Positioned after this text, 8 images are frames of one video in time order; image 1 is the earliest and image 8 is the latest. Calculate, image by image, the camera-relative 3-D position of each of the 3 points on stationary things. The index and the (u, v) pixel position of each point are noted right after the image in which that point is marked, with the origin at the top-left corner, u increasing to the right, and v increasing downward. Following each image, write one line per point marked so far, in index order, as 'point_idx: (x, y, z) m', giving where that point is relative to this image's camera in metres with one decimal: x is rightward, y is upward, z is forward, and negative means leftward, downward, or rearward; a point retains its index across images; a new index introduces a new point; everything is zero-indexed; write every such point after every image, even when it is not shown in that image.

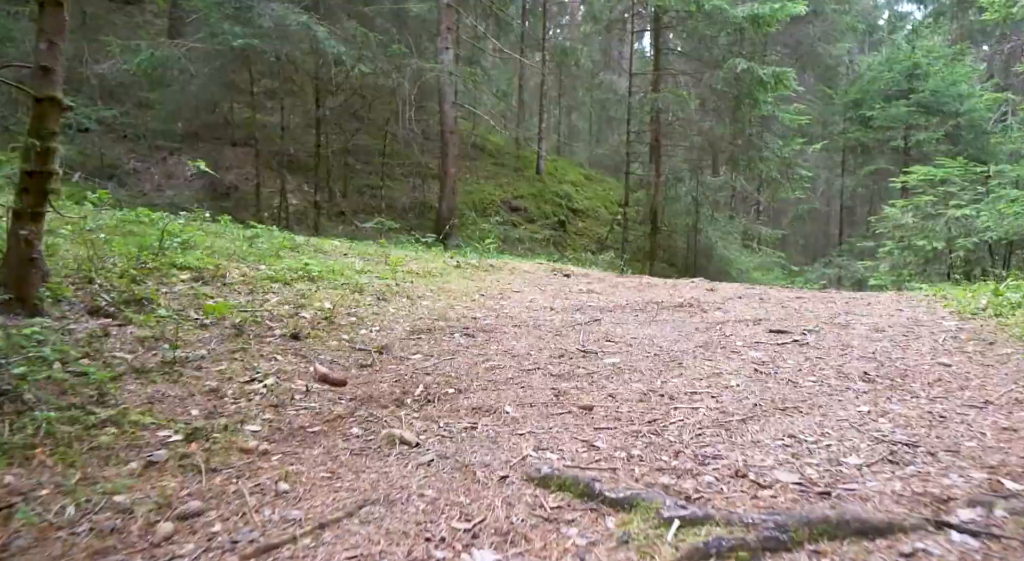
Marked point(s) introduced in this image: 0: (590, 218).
0: (+1.5, +1.2, +14.2) m
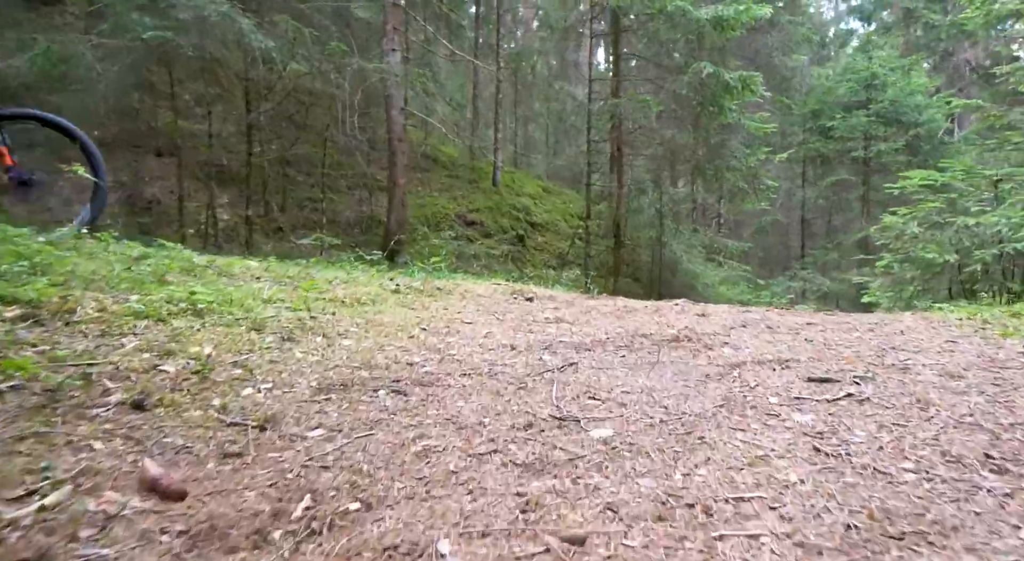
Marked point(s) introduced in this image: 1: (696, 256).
0: (+0.7, +0.9, +13.5) m
1: (+3.2, +0.4, +12.8) m
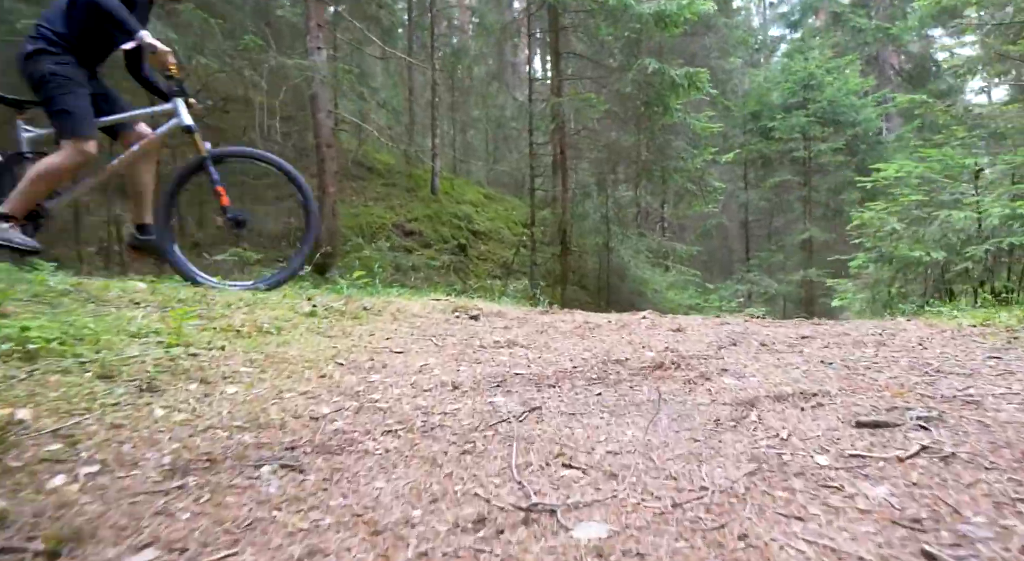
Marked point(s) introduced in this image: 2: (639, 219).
0: (-0.3, +0.7, +12.9) m
1: (+2.2, +0.3, +12.4) m
2: (+2.3, +1.1, +13.5) m
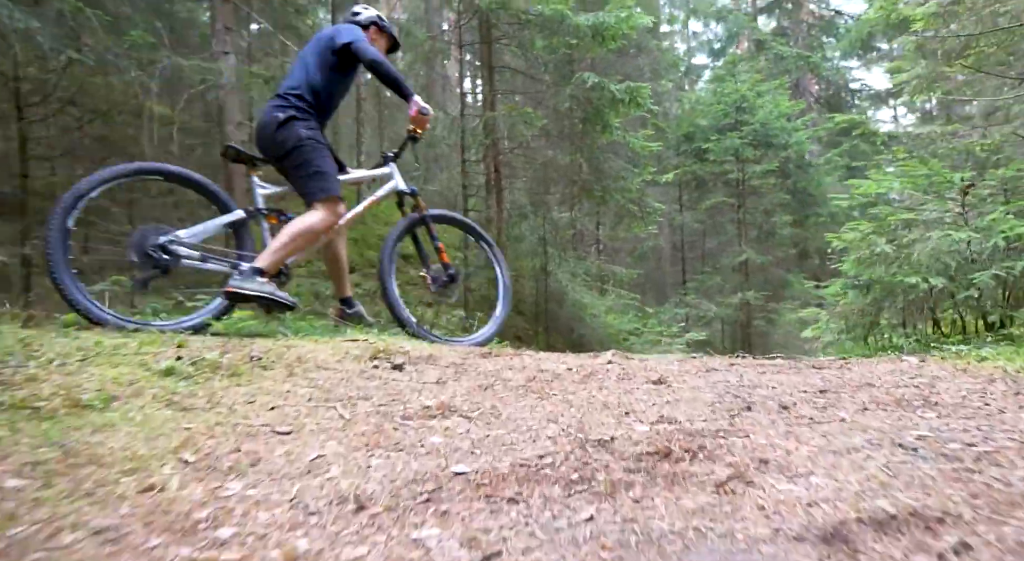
0: (-1.5, +0.3, +12.1) m
1: (+1.1, -0.1, +11.8) m
2: (+1.1, +0.7, +13.0) m
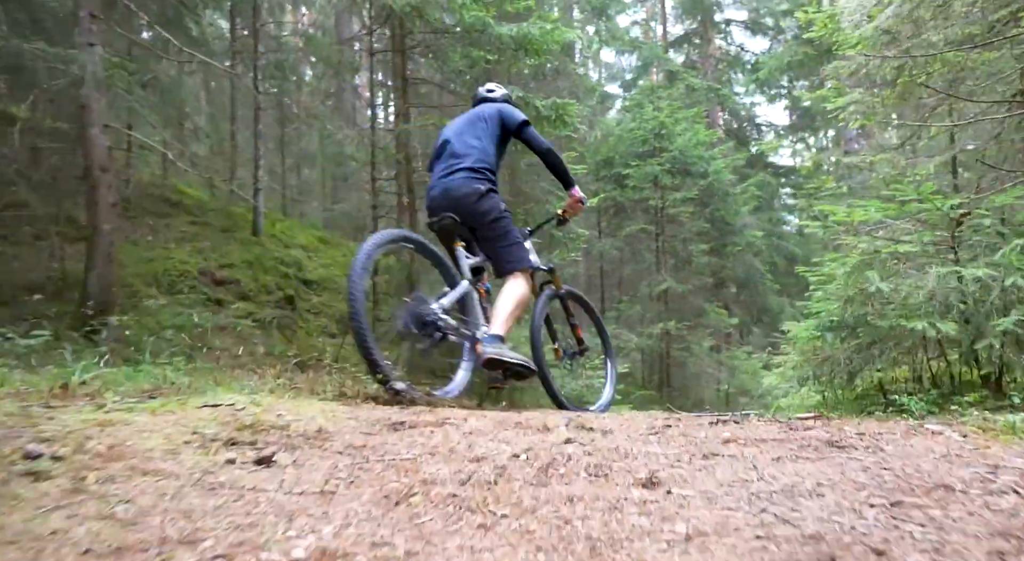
0: (-2.8, -0.1, +11.1) m
1: (-0.1, -0.5, +11.1) m
2: (-0.3, +0.2, +12.3) m
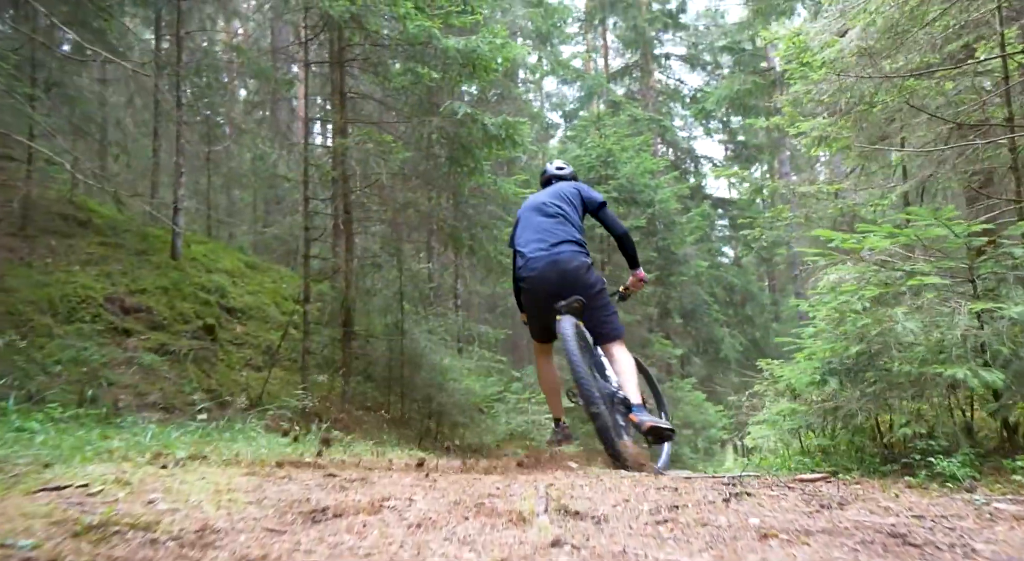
0: (-3.6, -0.5, +10.2) m
1: (-1.0, -0.9, +10.4) m
2: (-1.2, -0.3, +11.6) m
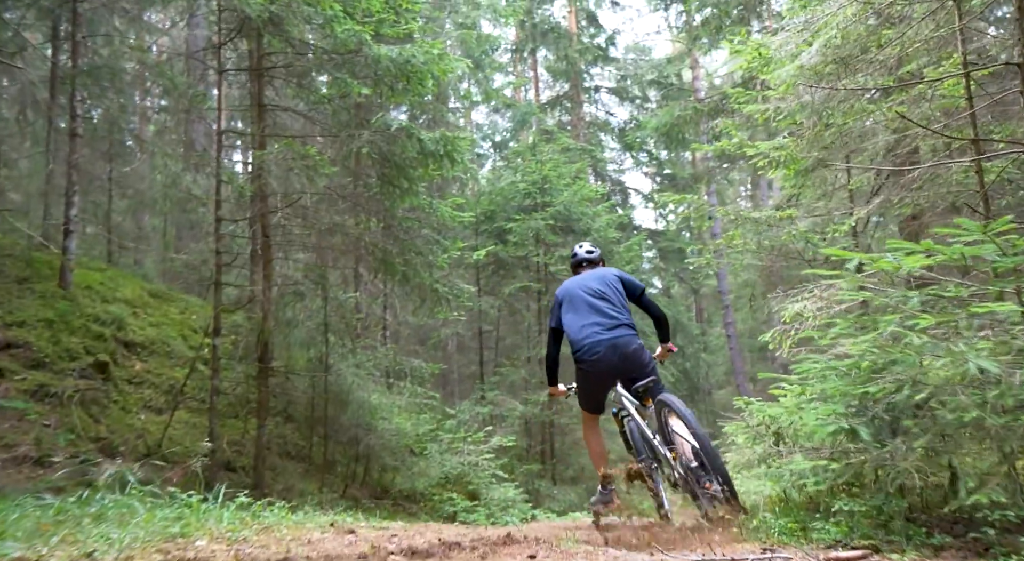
0: (-4.4, -0.9, +9.1) m
1: (-1.8, -1.3, +9.5) m
2: (-2.2, -0.7, +10.7) m
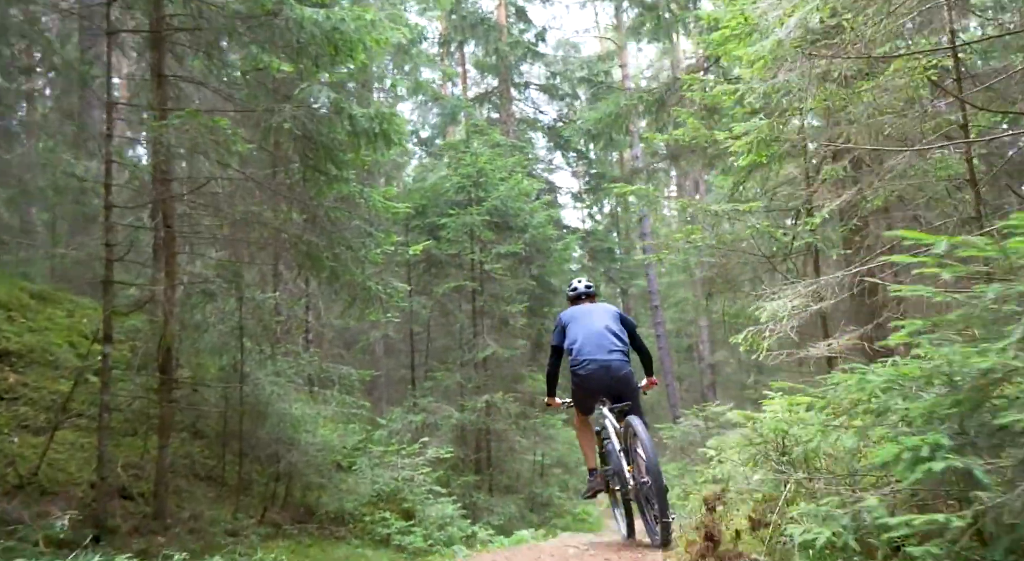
0: (-5.0, -0.9, +7.8) m
1: (-2.5, -1.3, +8.5) m
2: (-3.0, -0.7, +9.7) m
